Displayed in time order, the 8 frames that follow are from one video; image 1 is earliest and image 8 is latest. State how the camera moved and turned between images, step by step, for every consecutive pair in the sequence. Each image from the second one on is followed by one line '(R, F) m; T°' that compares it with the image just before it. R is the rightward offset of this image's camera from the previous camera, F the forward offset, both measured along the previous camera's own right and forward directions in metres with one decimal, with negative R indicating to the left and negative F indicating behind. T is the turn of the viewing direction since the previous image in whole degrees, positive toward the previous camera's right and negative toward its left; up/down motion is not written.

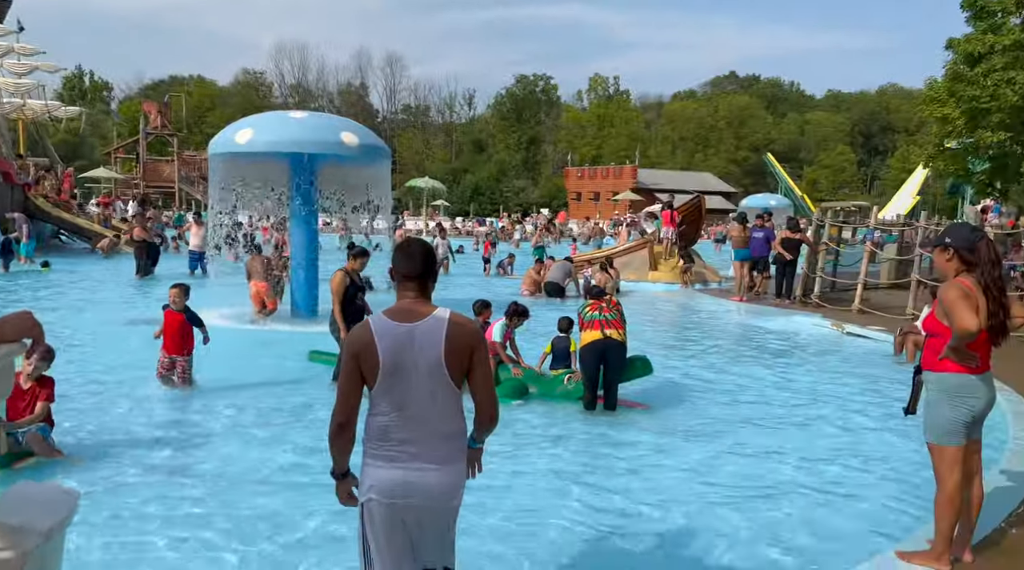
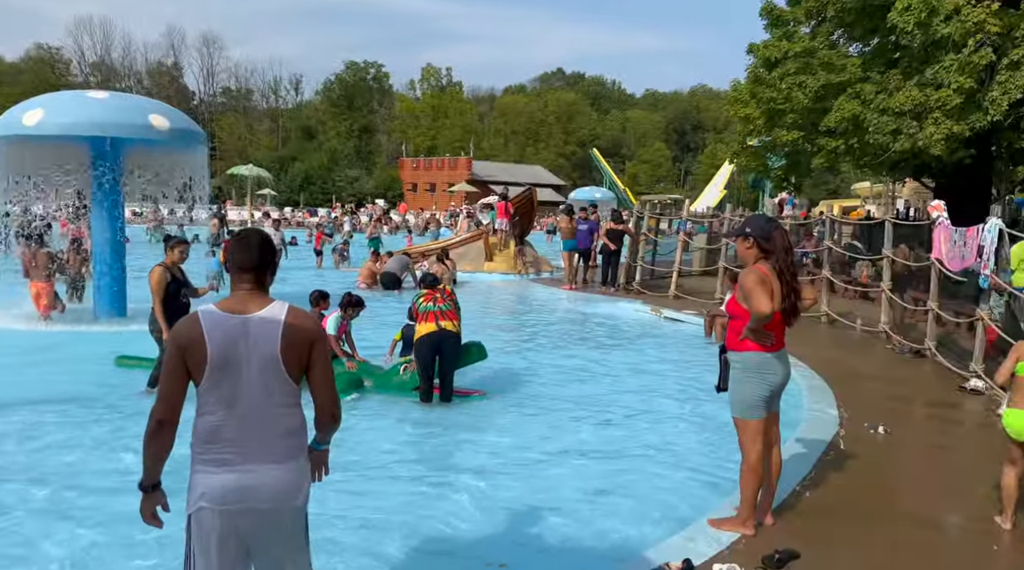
(0.0, 0.0) m; +12°
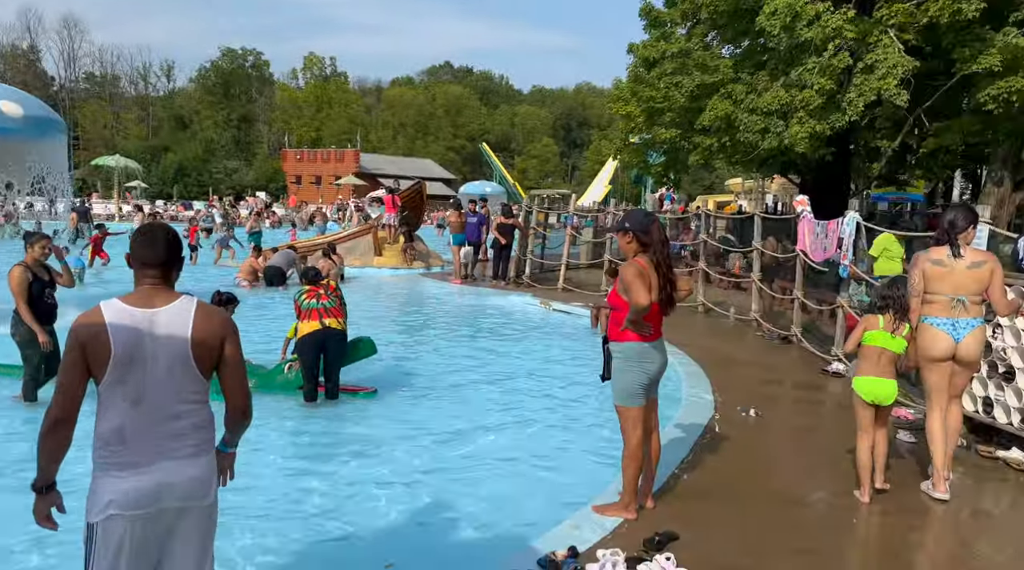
(0.0, -0.1) m; +8°
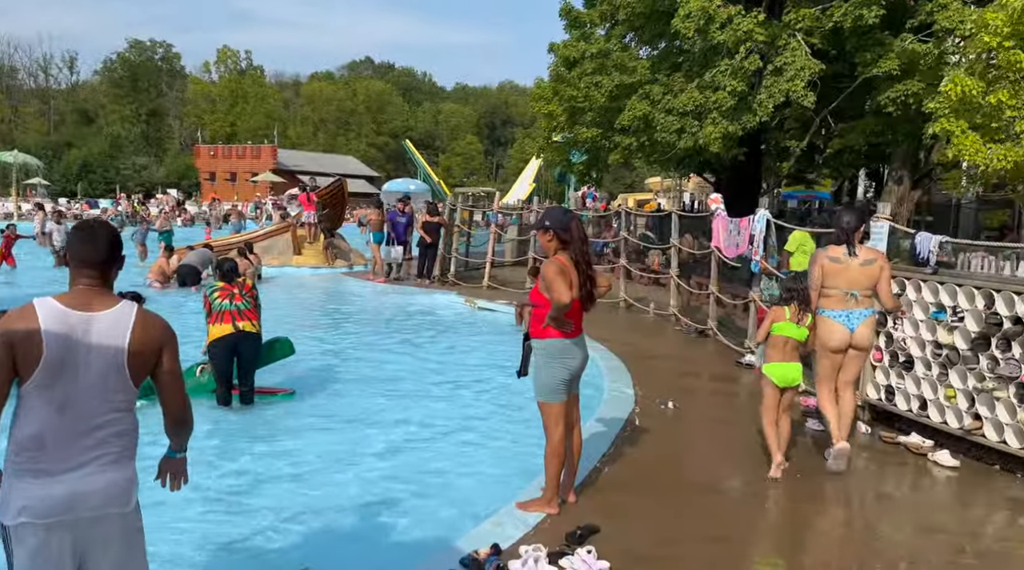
(0.0, 0.0) m; +5°
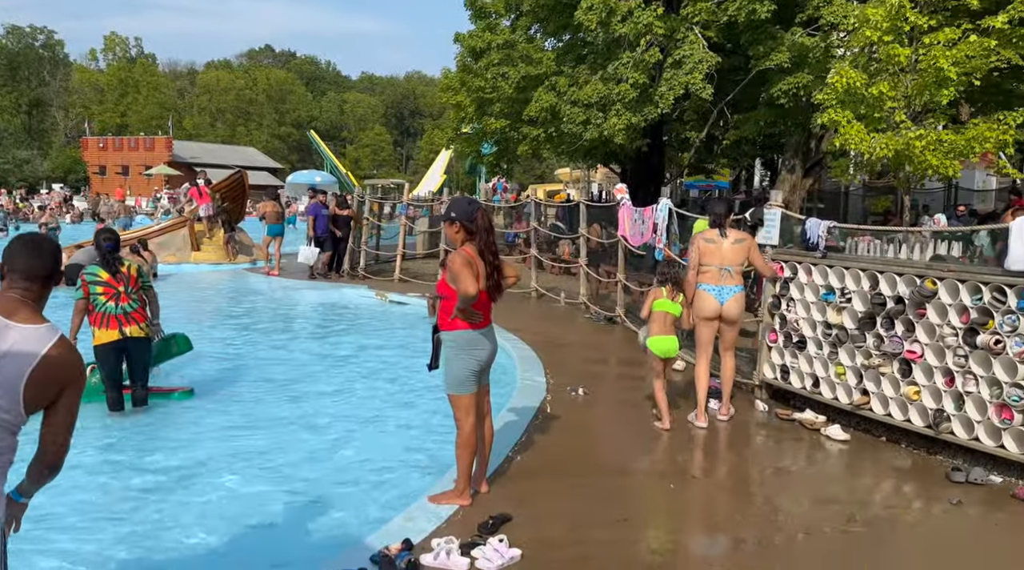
(0.0, 0.0) m; +6°
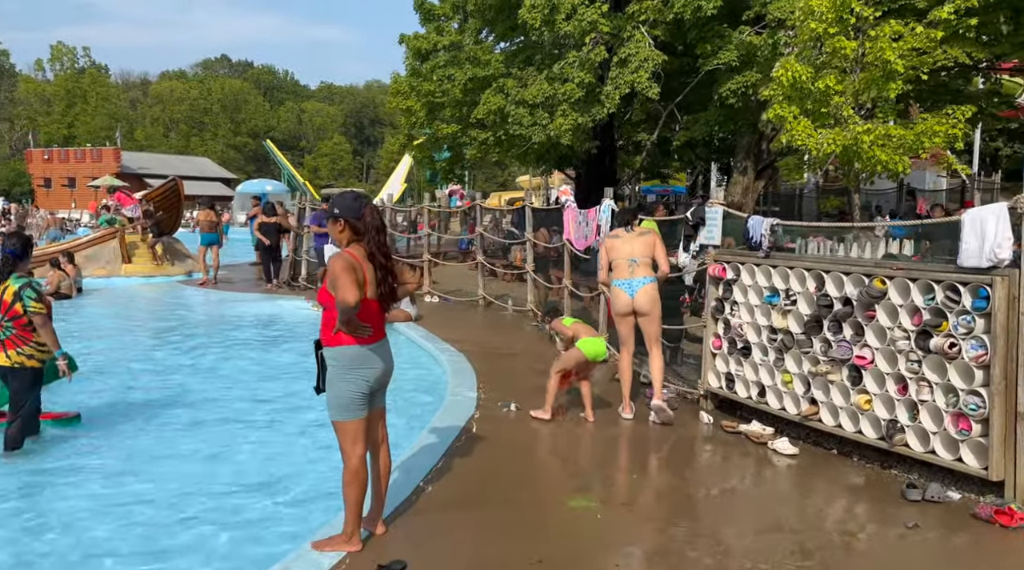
(+0.3, +0.6) m; +2°
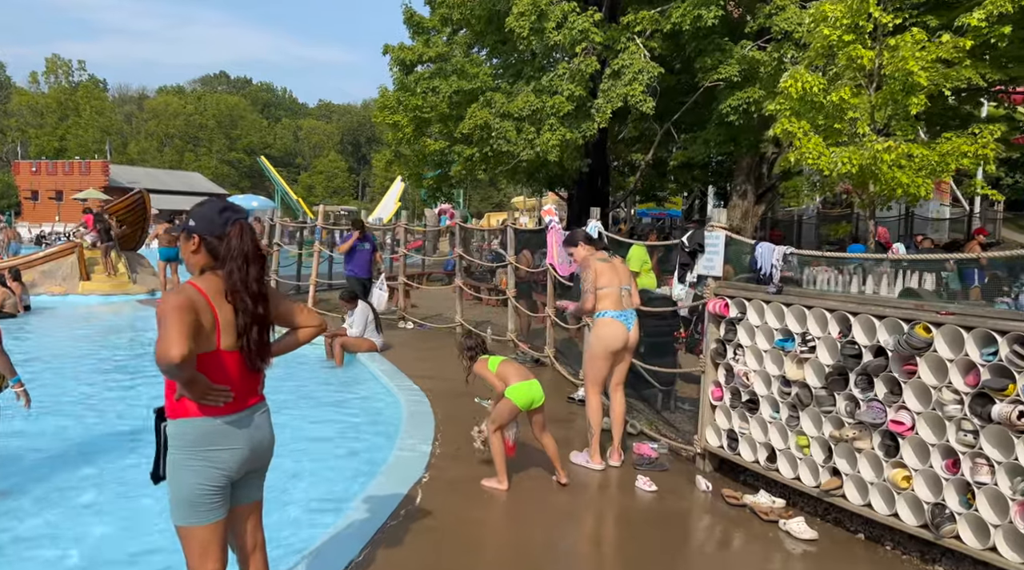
(+0.2, +1.2) m; 0°
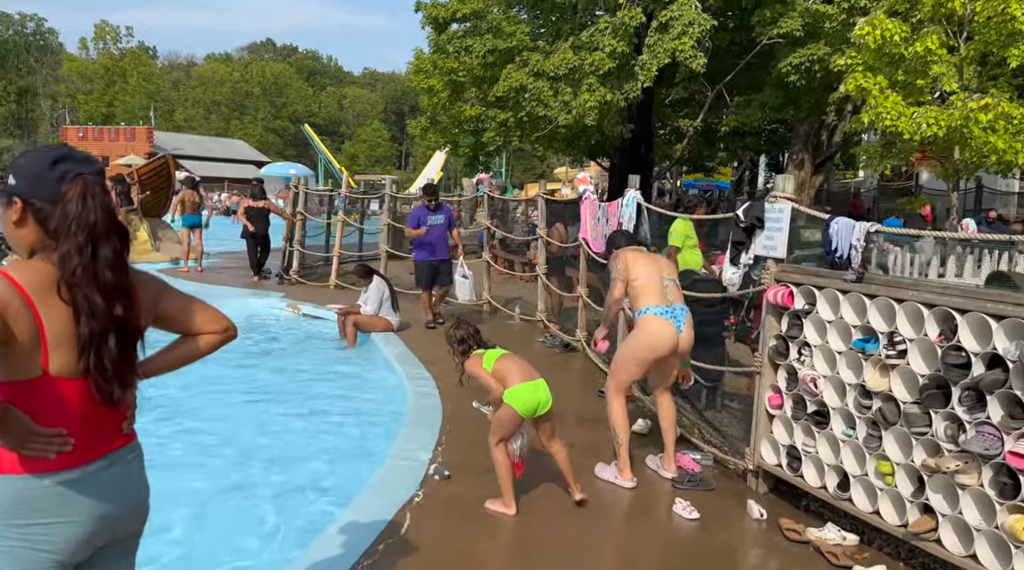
(+0.2, +1.1) m; -3°
